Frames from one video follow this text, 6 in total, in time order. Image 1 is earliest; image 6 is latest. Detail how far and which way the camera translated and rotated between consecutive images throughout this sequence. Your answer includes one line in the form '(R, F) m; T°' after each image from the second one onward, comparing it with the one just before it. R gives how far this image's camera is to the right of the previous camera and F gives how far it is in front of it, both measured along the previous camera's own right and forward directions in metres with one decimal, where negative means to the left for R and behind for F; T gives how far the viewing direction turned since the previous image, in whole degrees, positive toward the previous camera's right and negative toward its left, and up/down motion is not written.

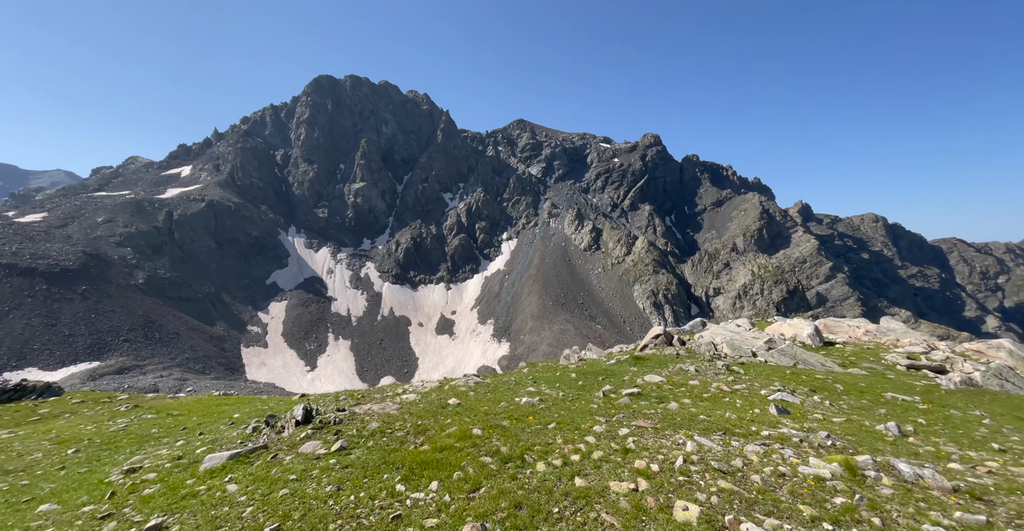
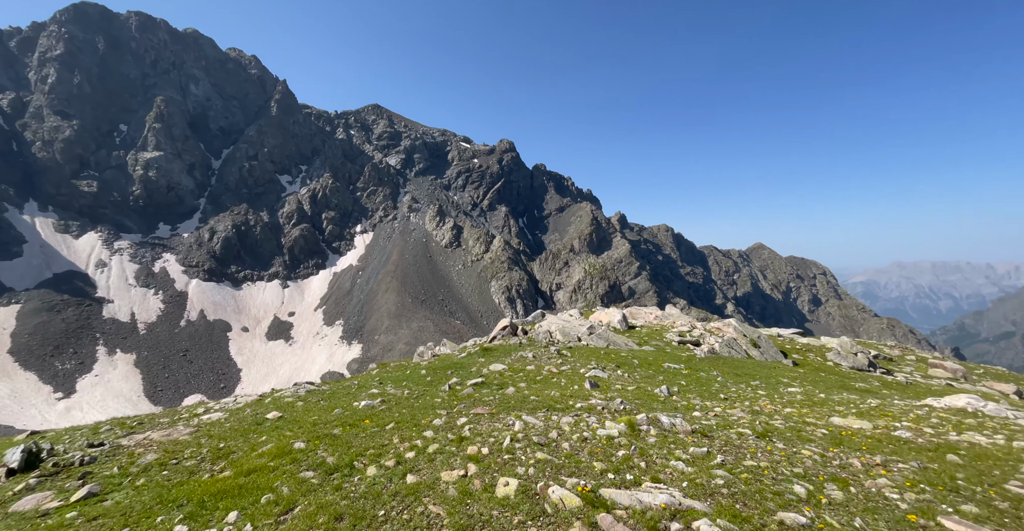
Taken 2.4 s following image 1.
(0.0, -0.5) m; +20°
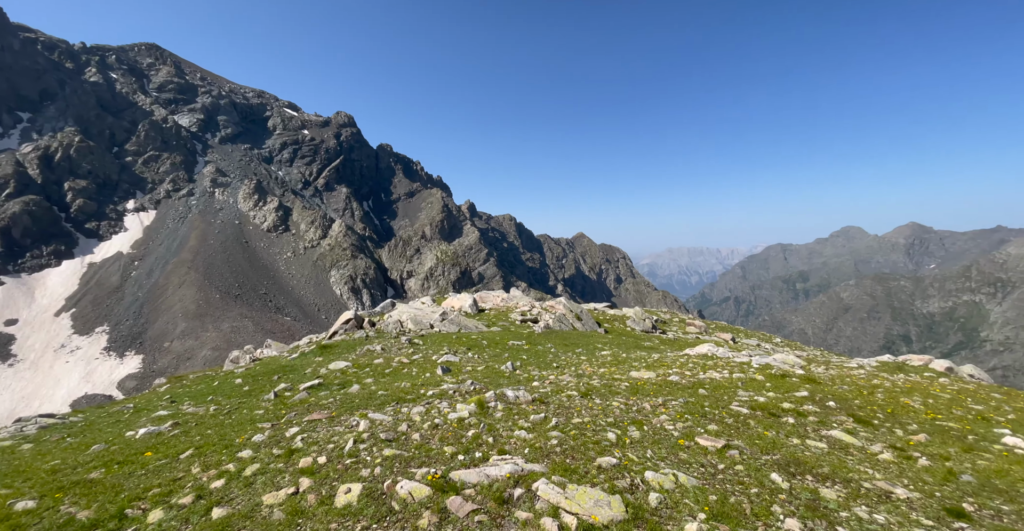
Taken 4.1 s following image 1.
(+0.1, -1.3) m; +18°
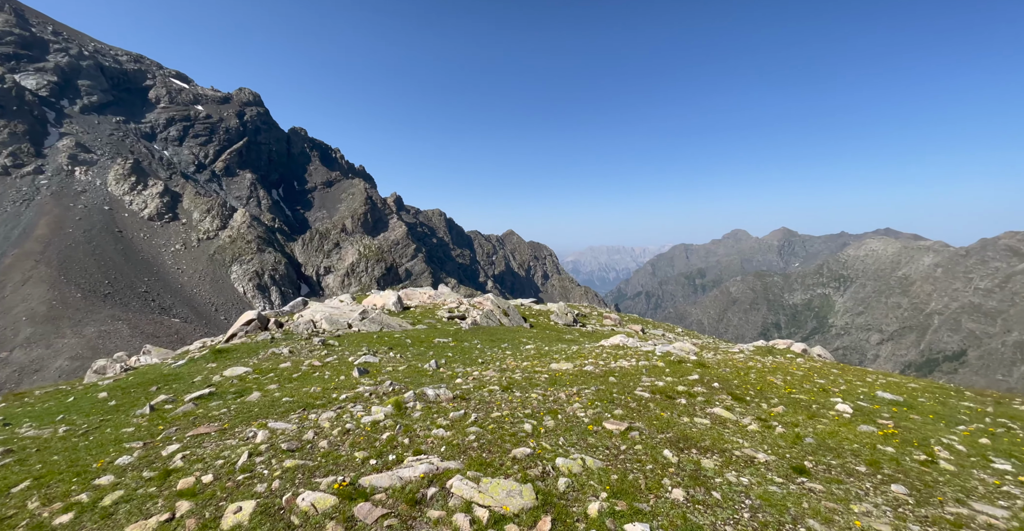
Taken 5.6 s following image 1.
(+0.2, -0.6) m; +8°
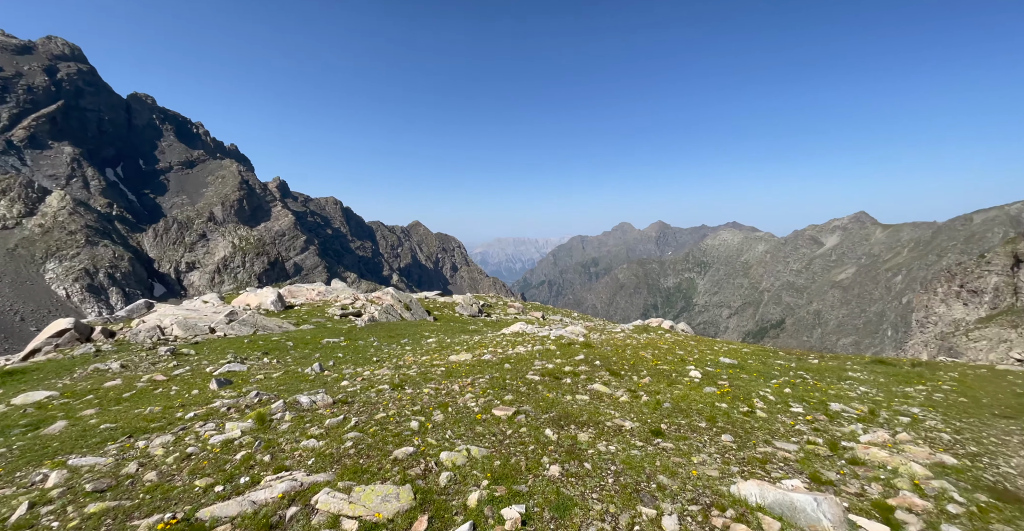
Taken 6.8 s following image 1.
(+0.6, +0.2) m; +10°
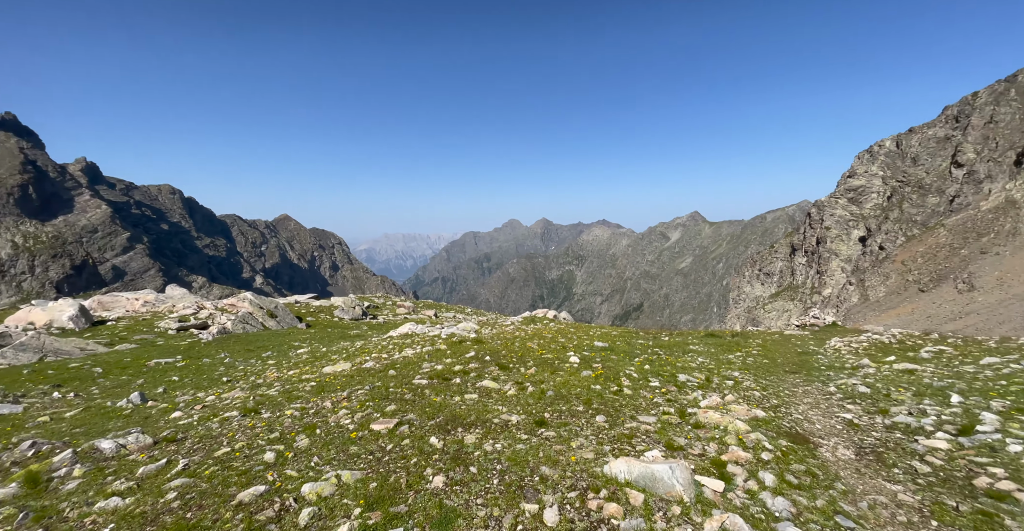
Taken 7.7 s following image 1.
(+0.3, +0.5) m; +13°
